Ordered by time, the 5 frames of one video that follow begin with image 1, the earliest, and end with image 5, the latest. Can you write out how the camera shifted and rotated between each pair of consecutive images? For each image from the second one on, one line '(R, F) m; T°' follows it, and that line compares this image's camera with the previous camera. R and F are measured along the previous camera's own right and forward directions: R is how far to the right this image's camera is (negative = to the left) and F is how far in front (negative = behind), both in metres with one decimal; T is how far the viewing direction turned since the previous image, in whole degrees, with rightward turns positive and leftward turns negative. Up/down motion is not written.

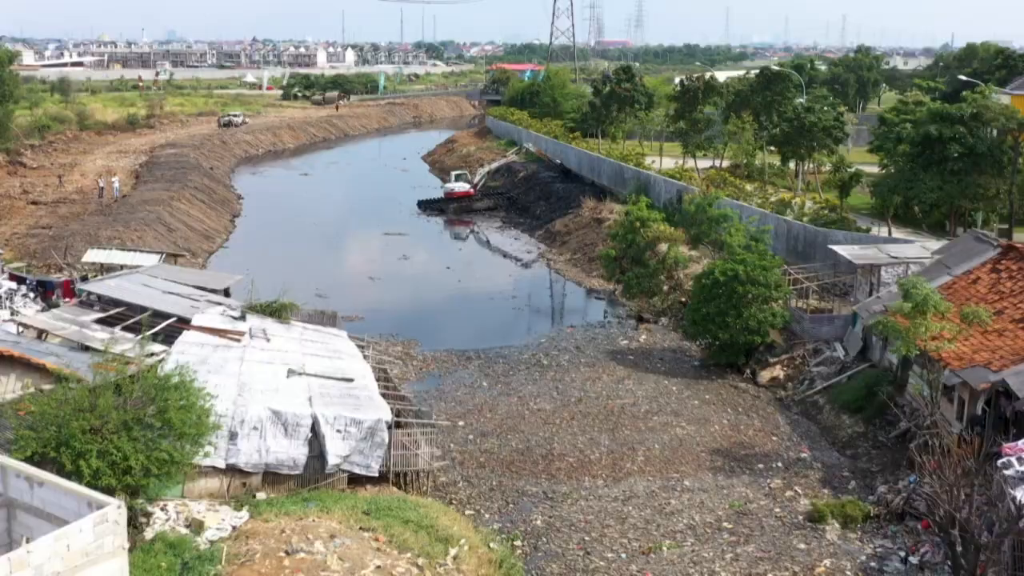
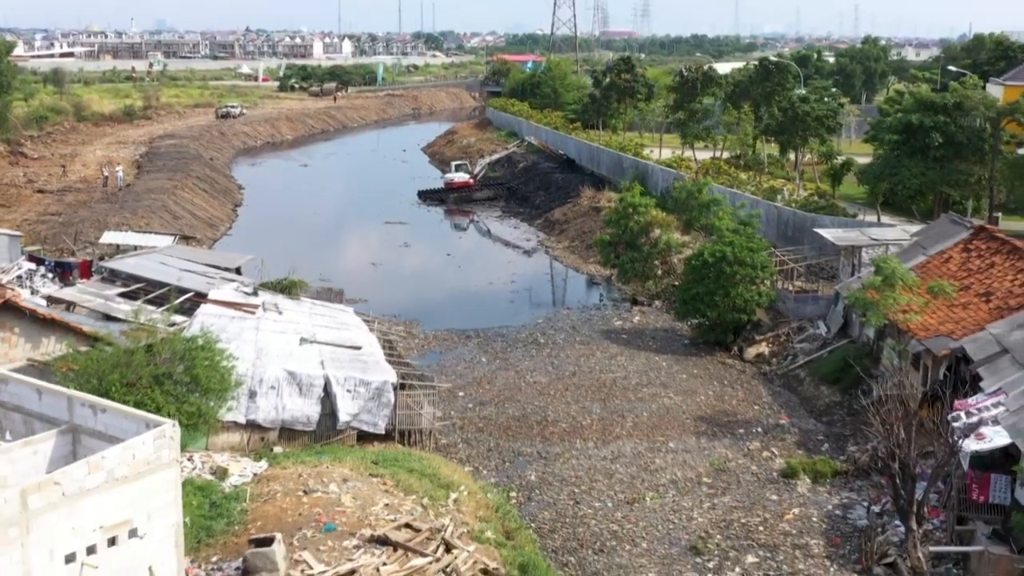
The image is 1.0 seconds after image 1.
(+0.1, -1.7) m; 0°
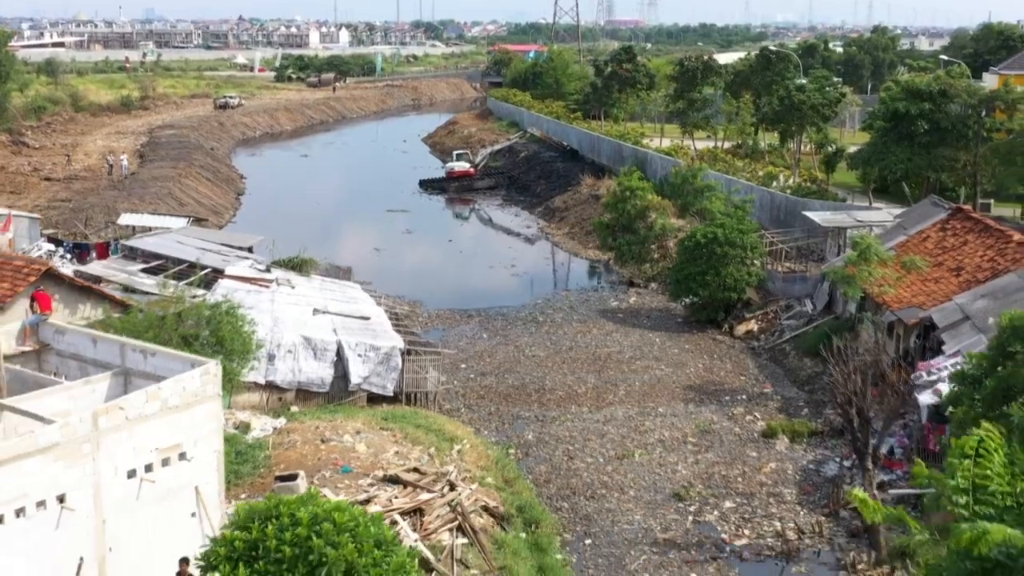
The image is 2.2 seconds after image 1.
(0.0, -1.6) m; 0°
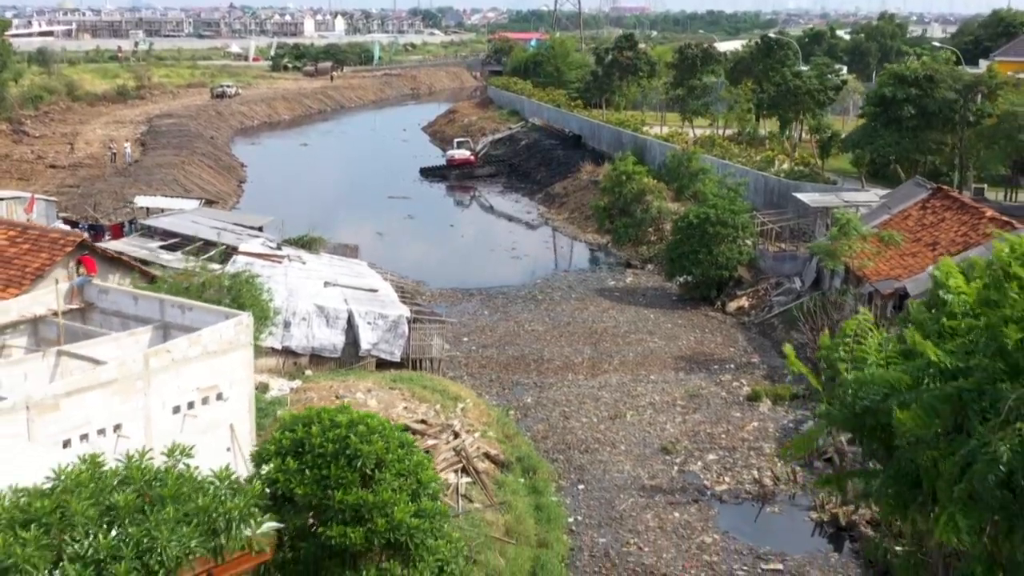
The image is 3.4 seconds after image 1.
(0.0, -1.5) m; 0°
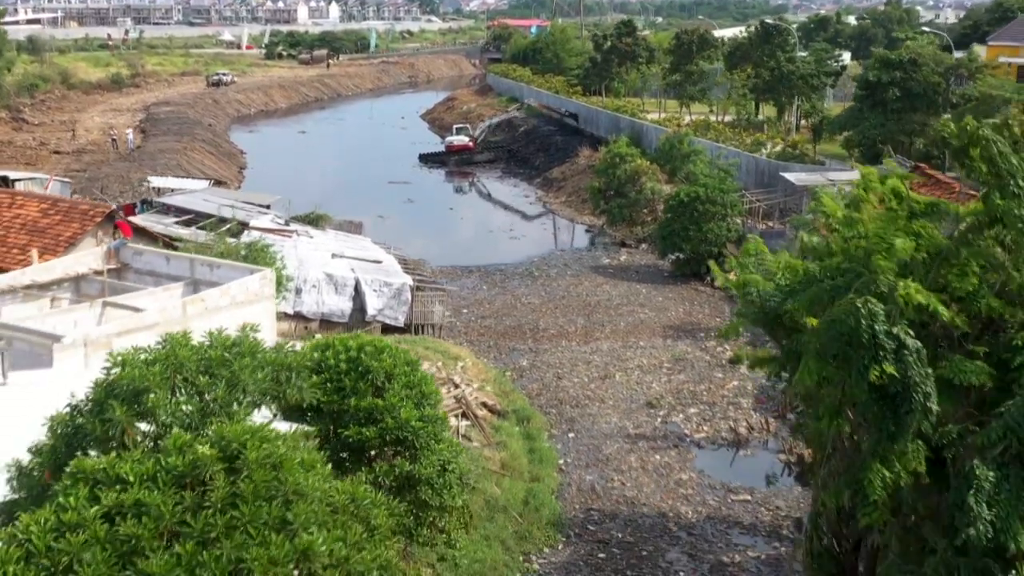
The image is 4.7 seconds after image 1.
(0.0, -1.6) m; 0°
